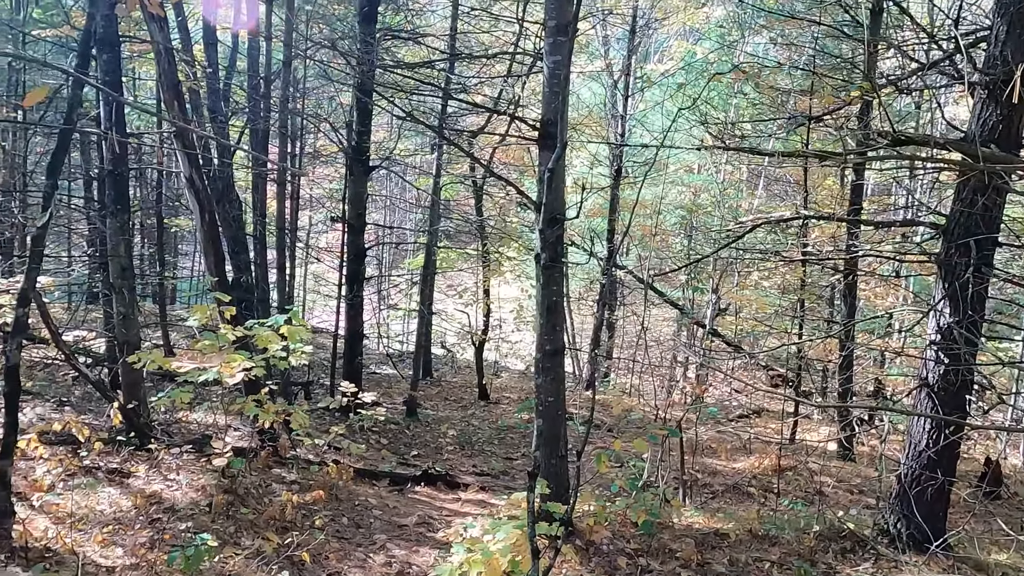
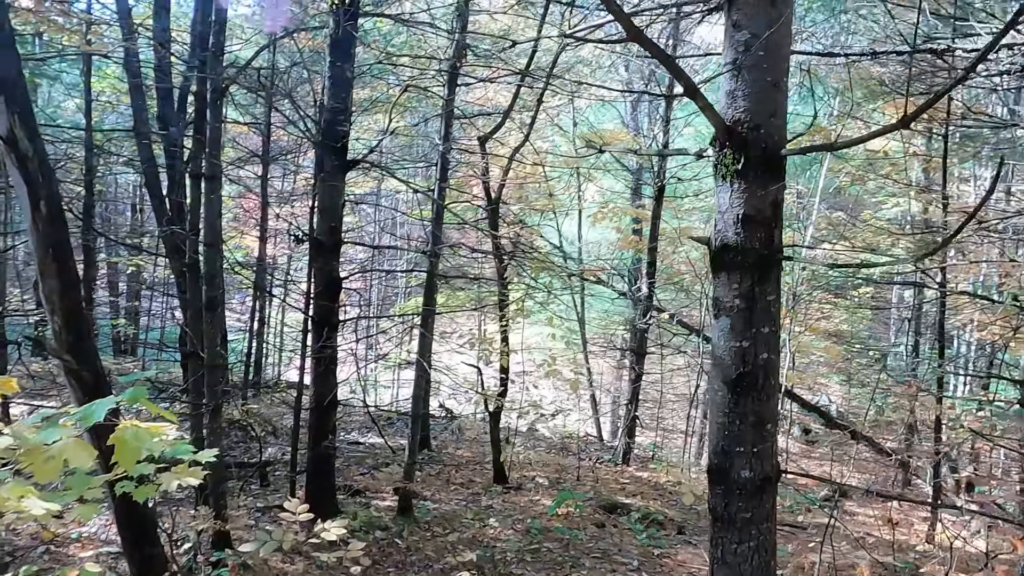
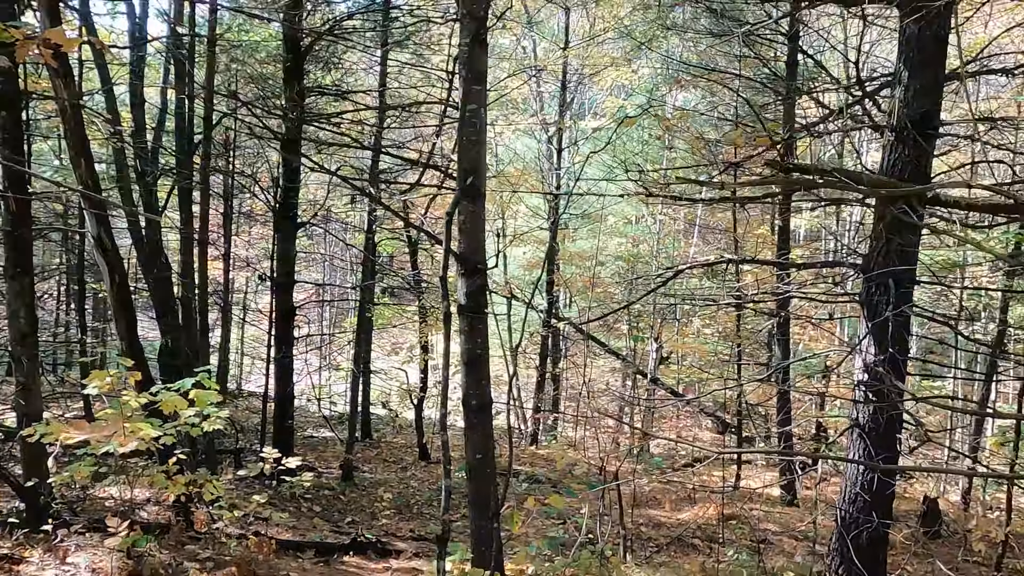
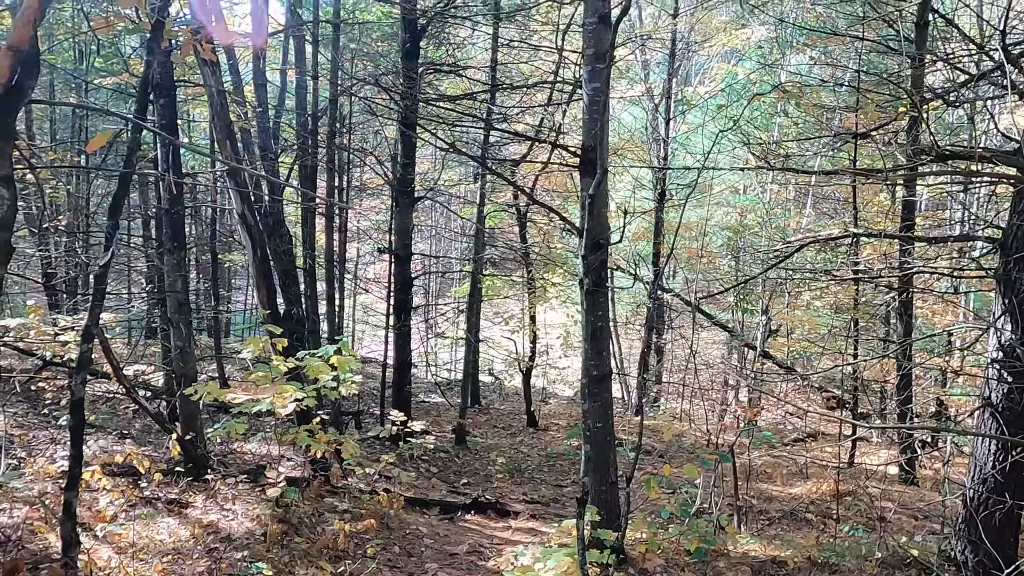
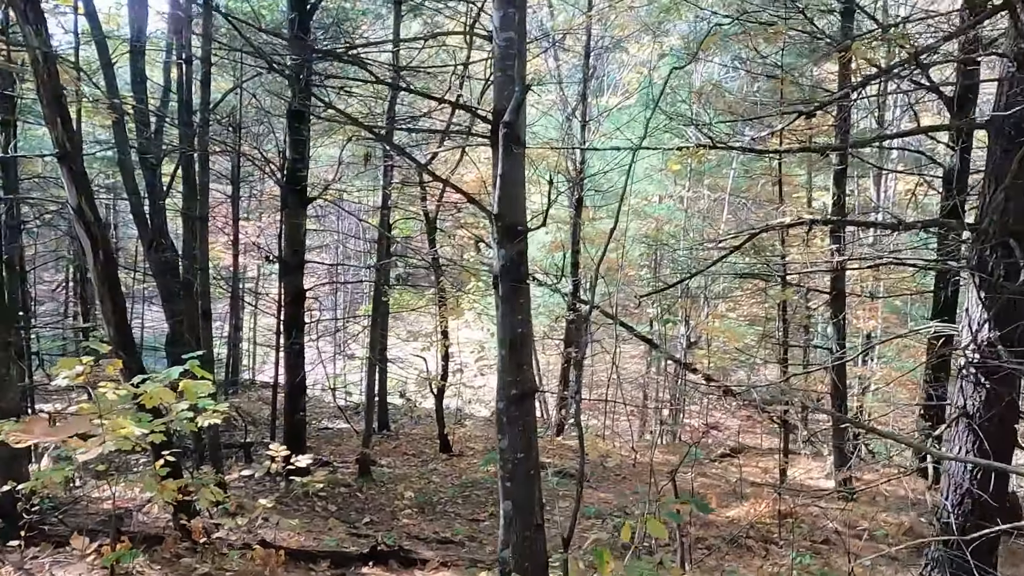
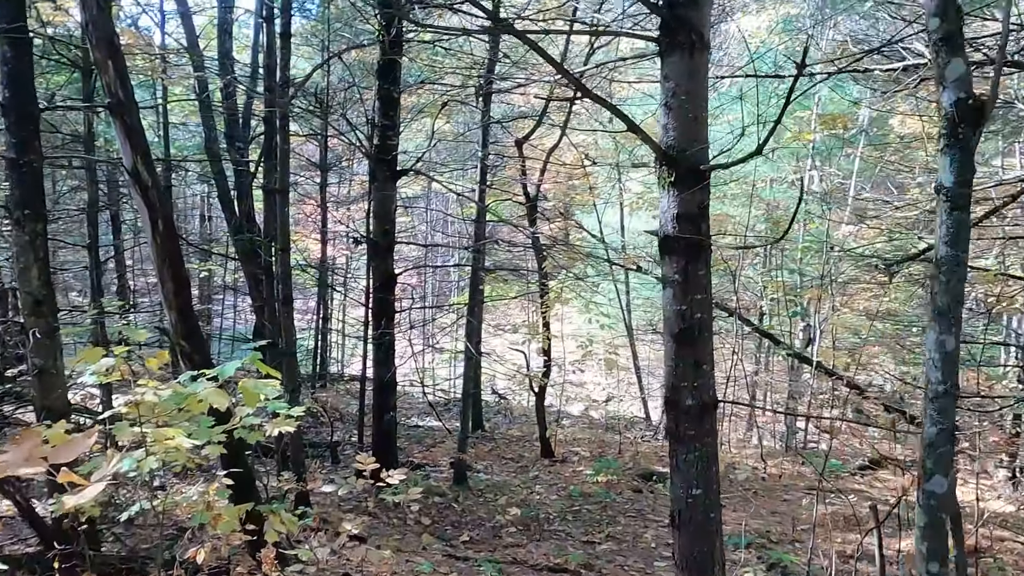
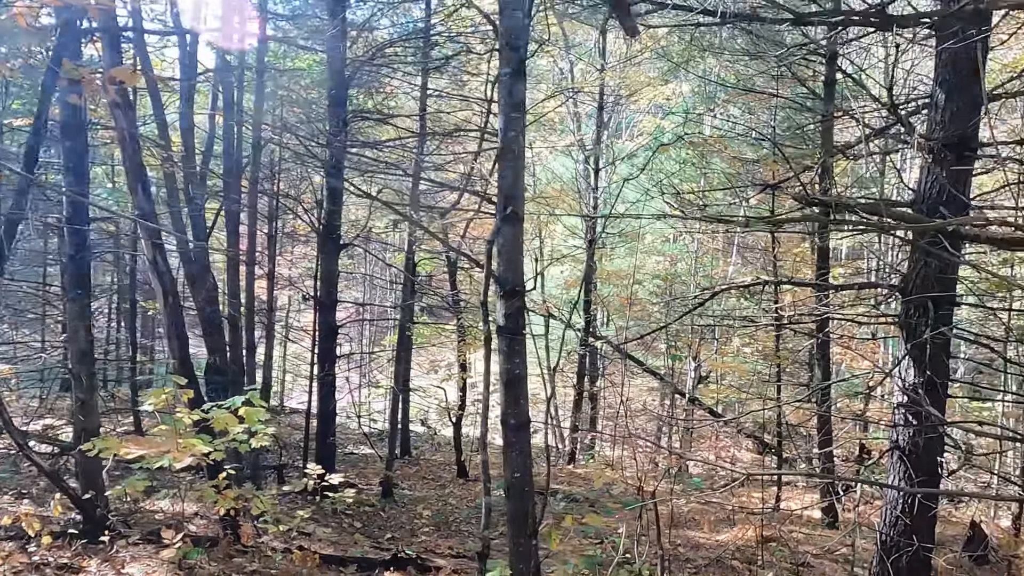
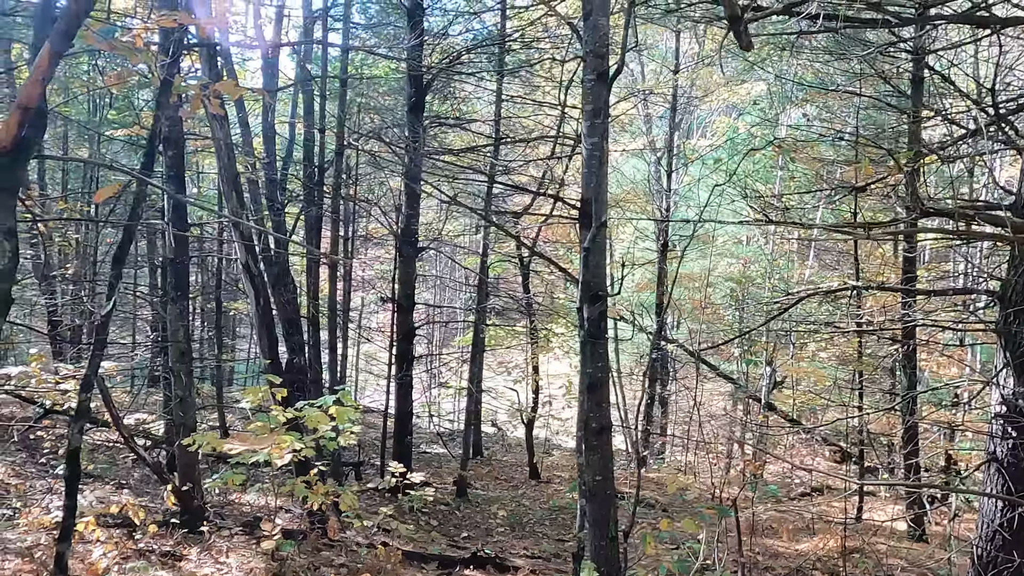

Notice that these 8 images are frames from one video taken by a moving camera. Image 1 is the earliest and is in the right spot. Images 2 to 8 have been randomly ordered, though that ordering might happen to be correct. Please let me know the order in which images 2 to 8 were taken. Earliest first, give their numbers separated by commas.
4, 8, 7, 3, 5, 6, 2
